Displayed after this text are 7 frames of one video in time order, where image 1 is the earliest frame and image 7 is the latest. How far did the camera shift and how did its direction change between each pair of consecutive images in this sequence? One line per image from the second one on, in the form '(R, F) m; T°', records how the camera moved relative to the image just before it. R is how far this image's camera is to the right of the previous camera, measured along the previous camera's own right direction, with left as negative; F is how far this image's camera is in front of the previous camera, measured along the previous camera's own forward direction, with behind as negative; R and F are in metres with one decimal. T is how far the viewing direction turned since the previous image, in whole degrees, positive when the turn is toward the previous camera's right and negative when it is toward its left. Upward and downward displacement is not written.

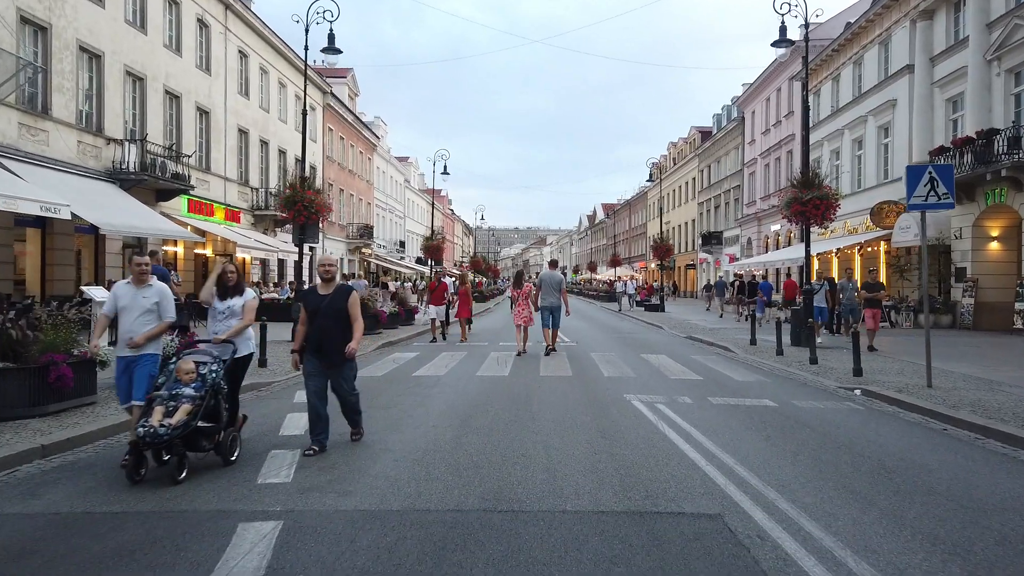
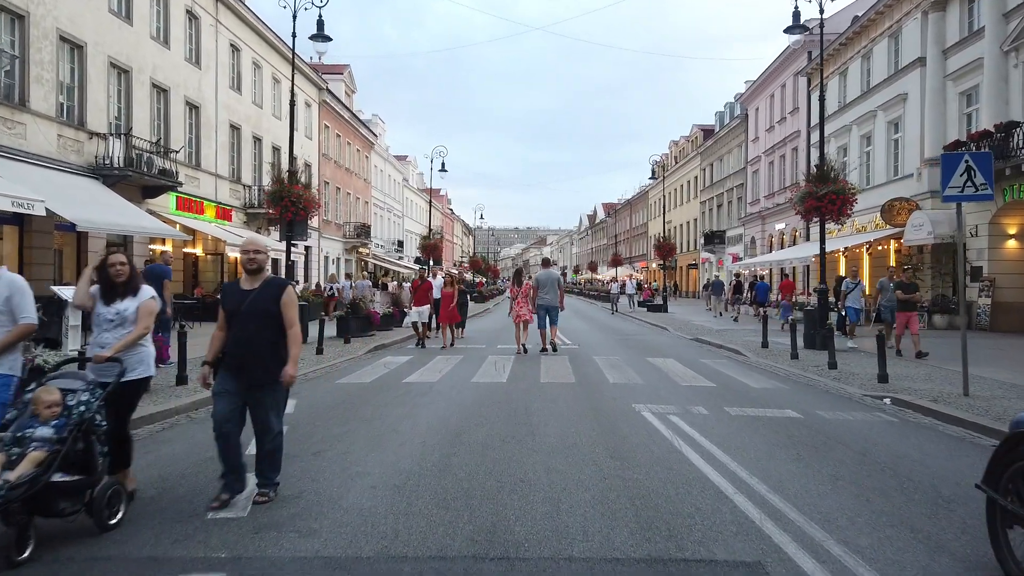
(0.0, +0.9) m; 0°
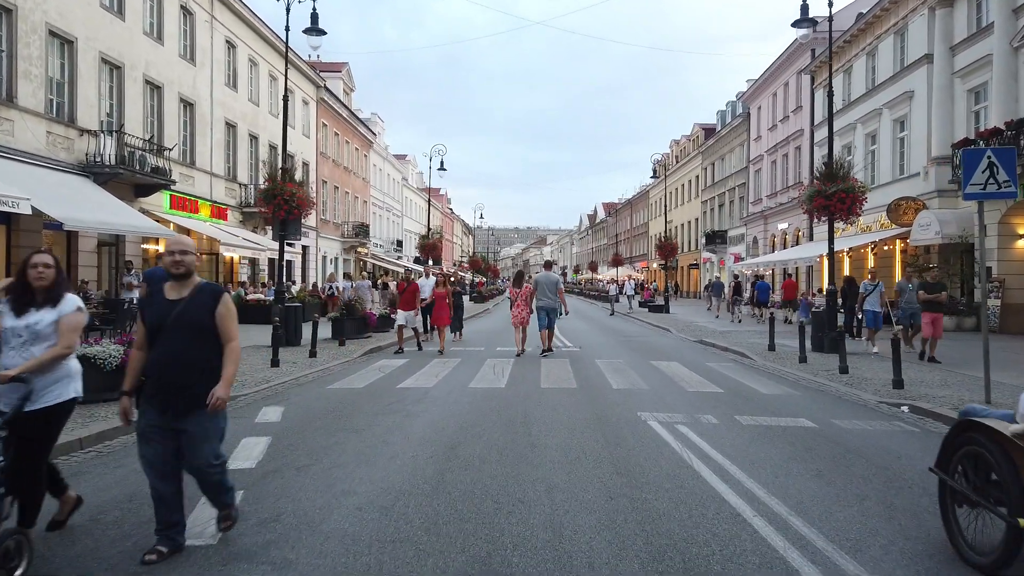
(0.0, +0.5) m; 0°
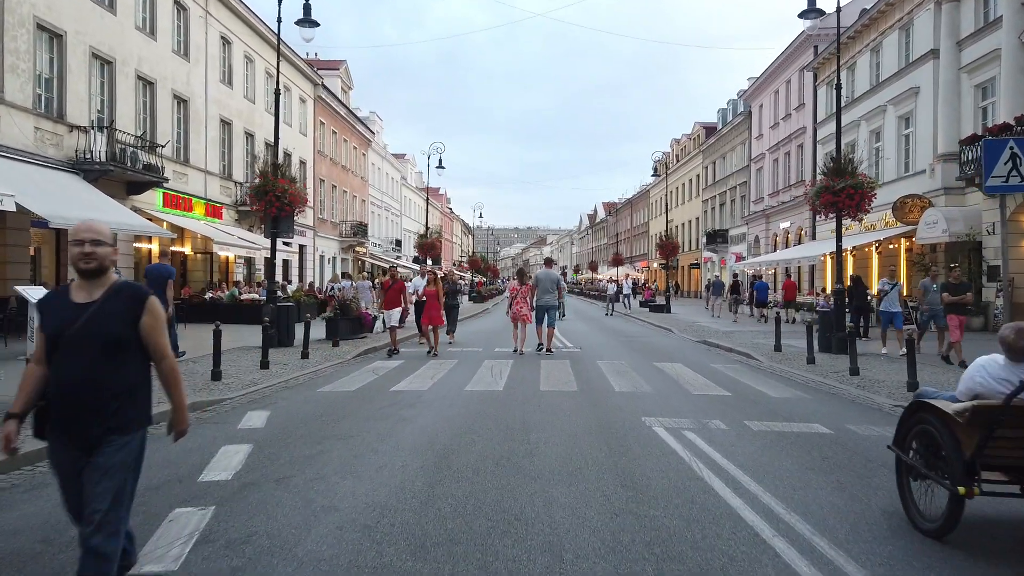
(0.0, +0.5) m; 0°
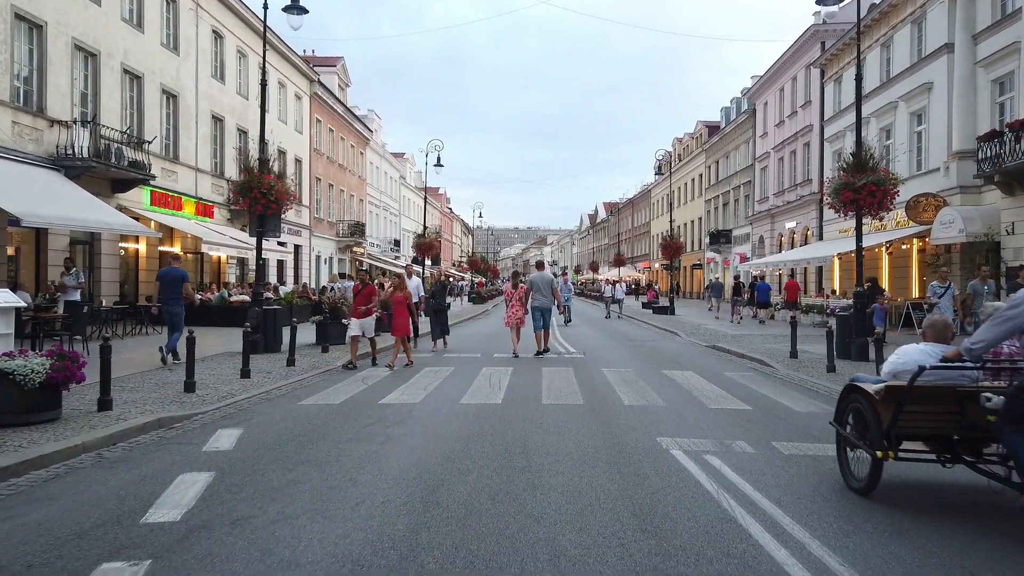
(0.0, +0.9) m; 0°
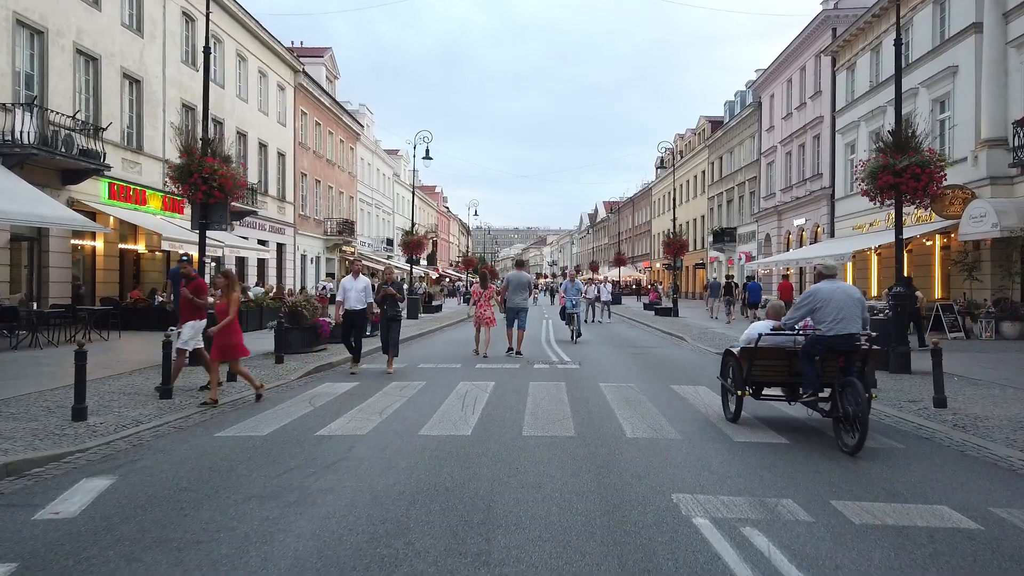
(+0.3, +2.0) m; 0°
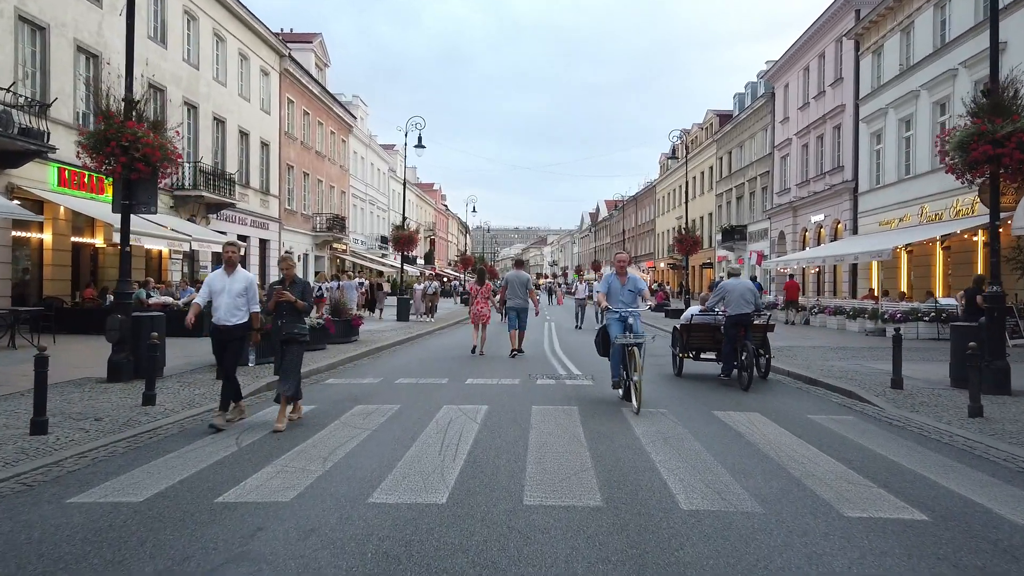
(0.0, +2.5) m; 0°
